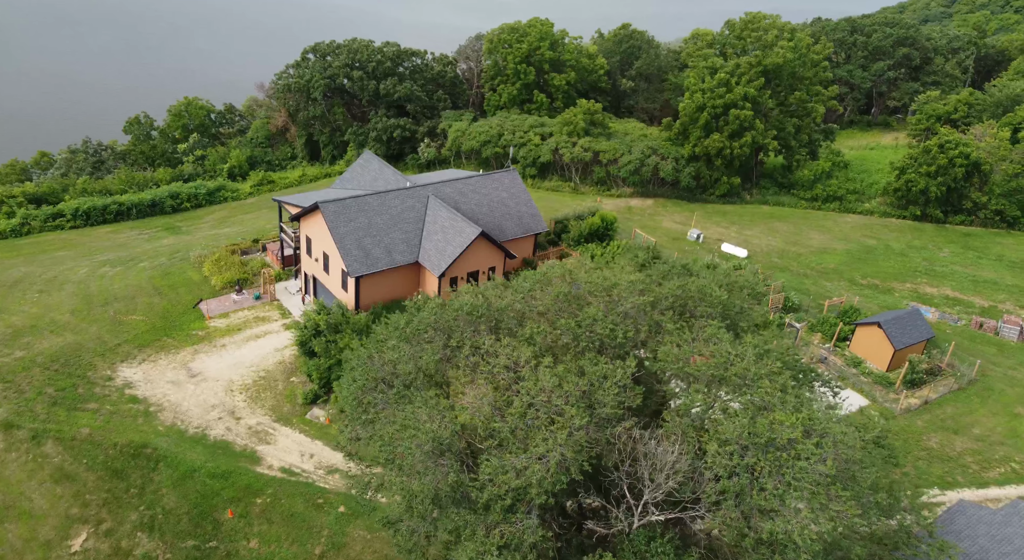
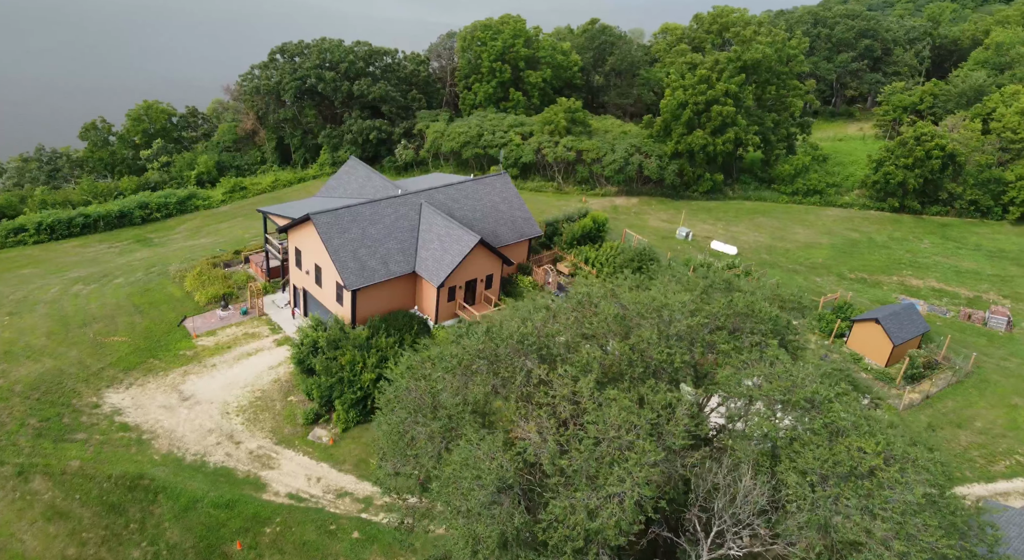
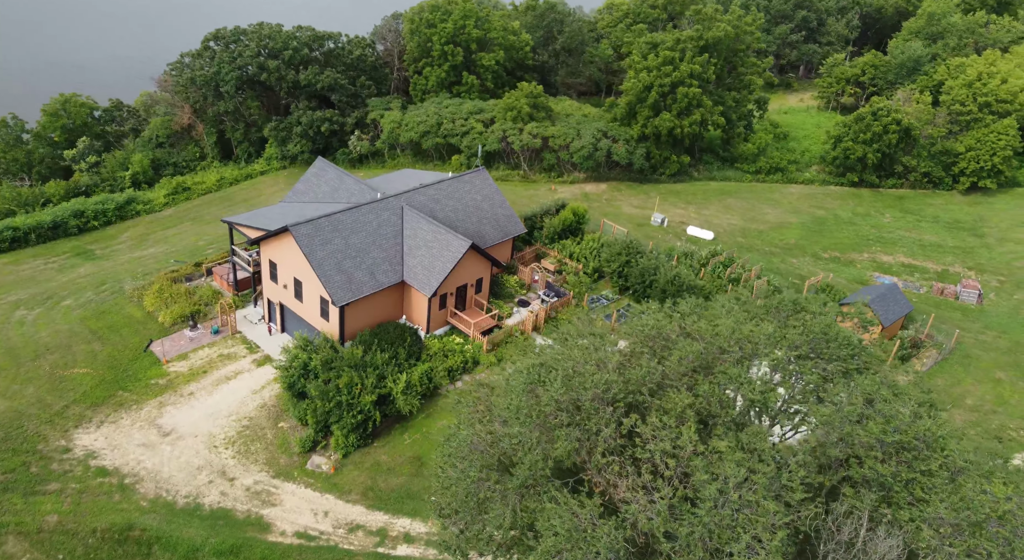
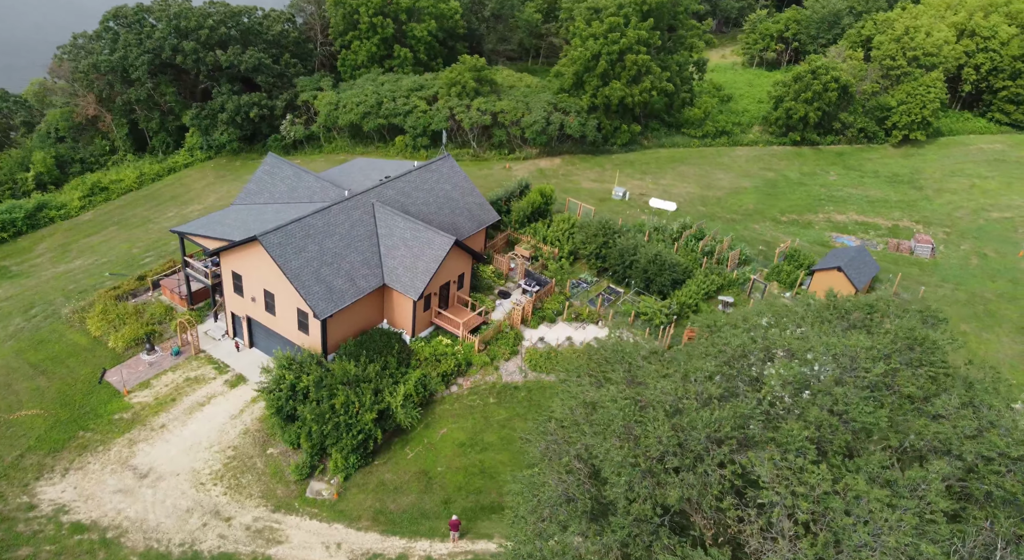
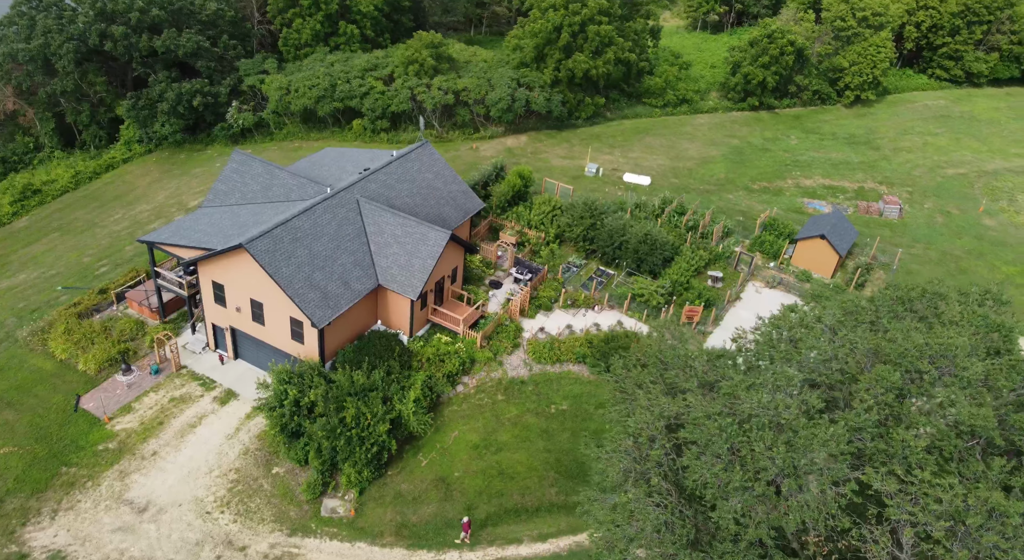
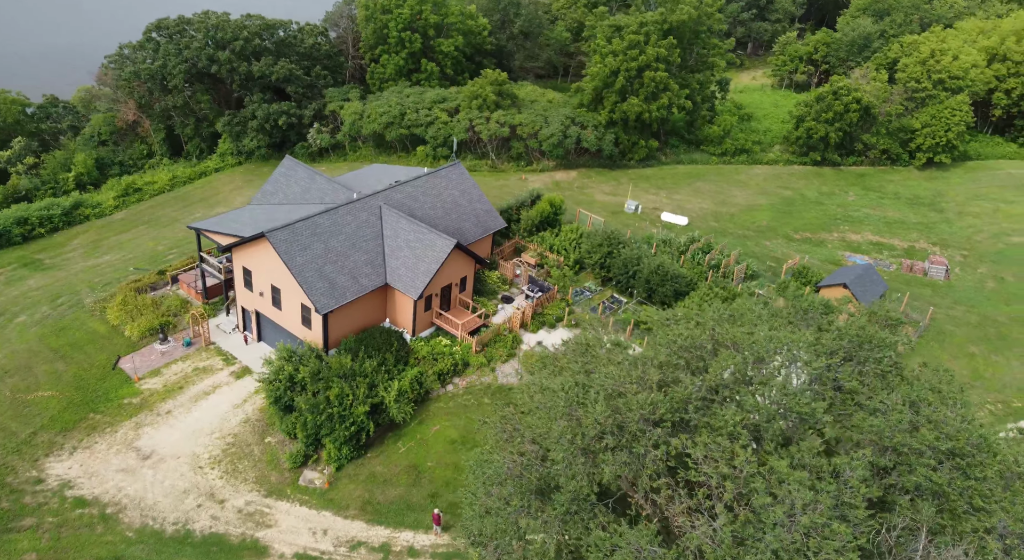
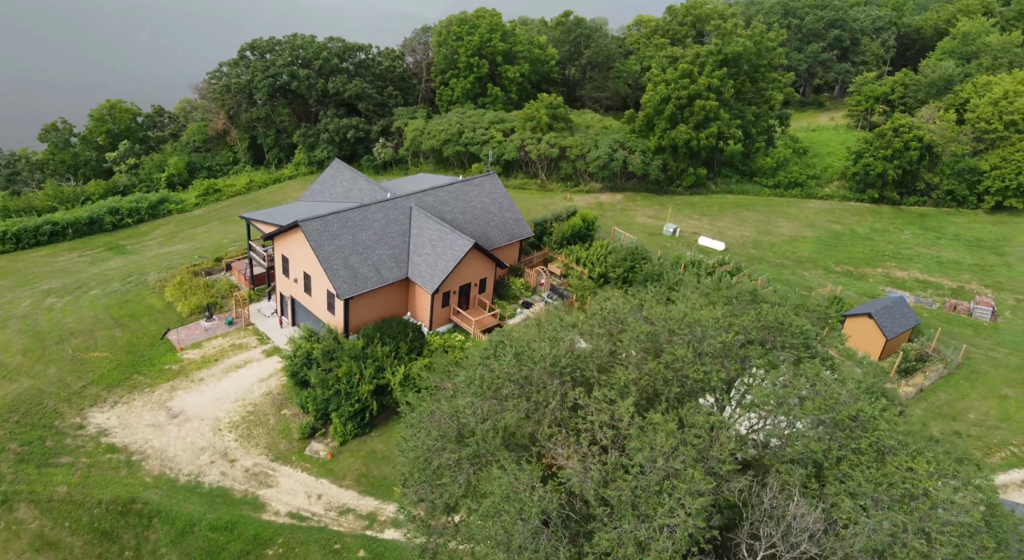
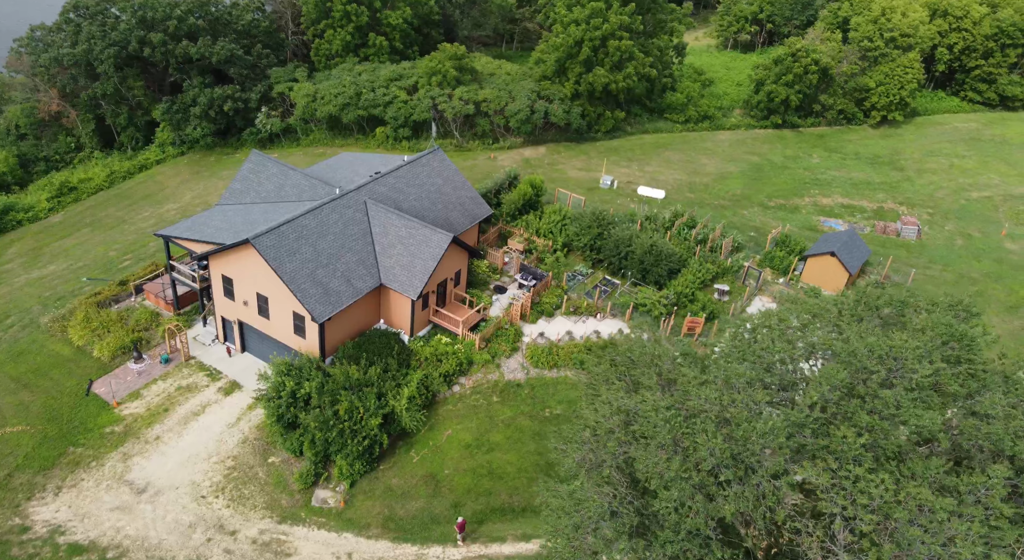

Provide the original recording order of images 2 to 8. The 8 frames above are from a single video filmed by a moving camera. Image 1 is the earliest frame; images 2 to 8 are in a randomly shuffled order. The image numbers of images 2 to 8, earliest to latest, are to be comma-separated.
2, 7, 3, 6, 4, 8, 5
